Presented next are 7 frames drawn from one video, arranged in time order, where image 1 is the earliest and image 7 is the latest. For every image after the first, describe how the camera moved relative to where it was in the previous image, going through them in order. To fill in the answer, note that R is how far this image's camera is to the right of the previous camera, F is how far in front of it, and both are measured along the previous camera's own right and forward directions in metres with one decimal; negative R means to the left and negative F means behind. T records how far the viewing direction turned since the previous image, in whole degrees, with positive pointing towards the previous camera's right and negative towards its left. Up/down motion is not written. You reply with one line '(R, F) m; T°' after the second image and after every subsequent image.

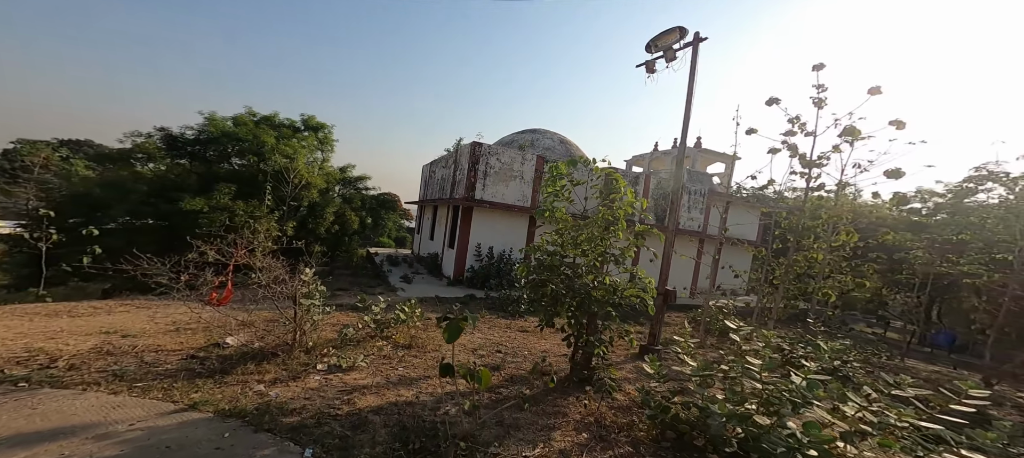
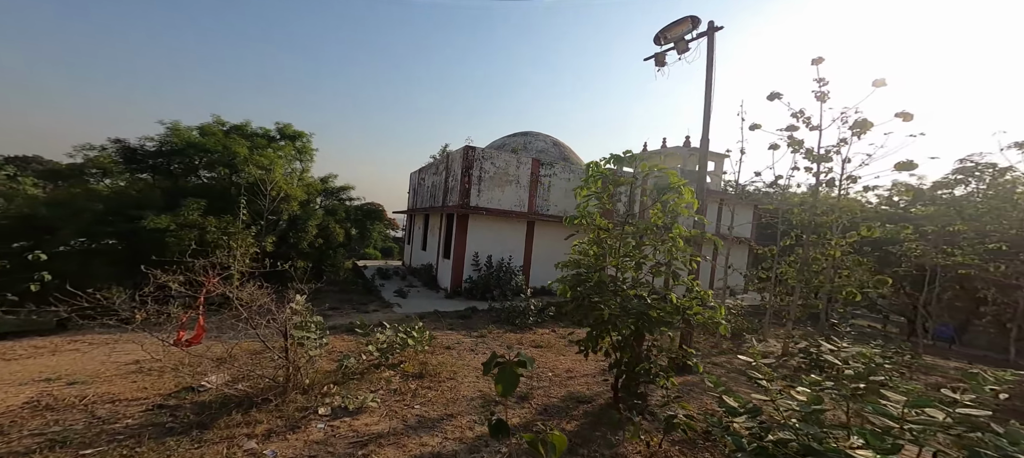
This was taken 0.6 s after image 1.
(-0.1, +0.1) m; +2°
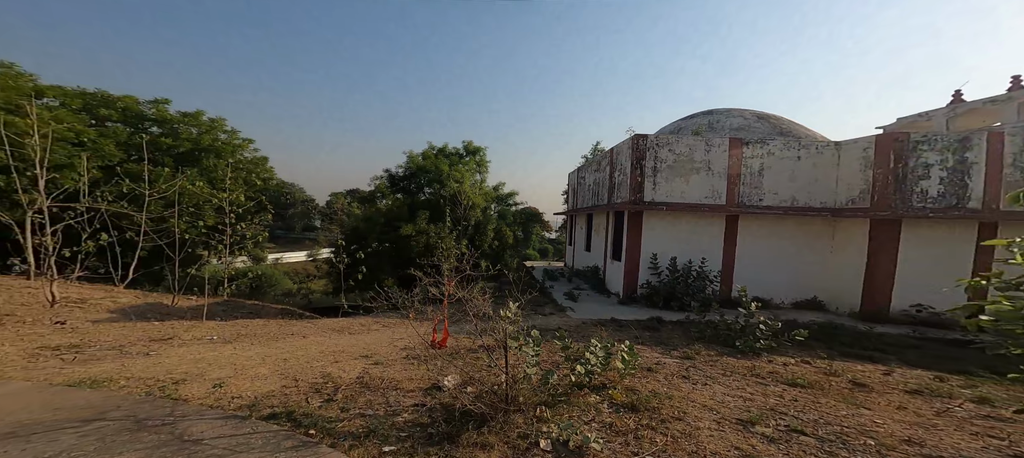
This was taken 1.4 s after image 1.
(-0.3, +0.2) m; -22°
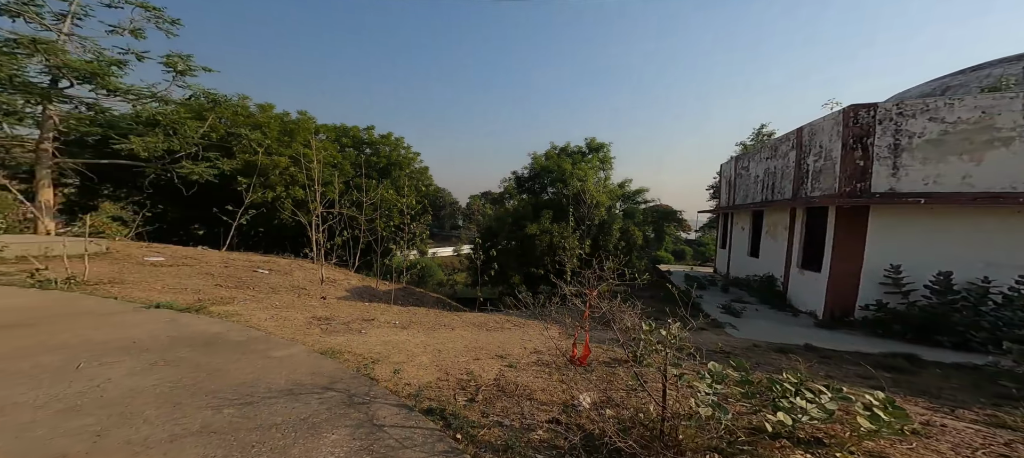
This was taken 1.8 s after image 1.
(-0.2, +0.3) m; -18°
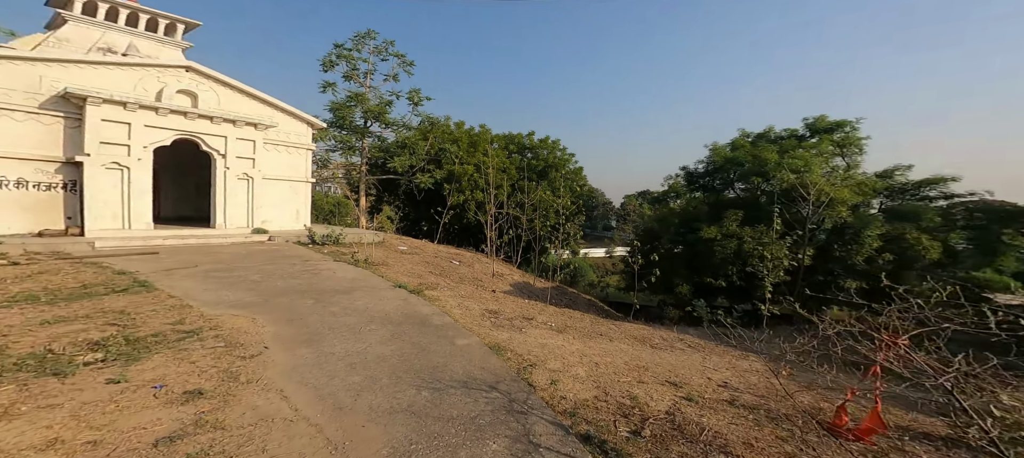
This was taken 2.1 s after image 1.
(-0.3, +0.7) m; -23°
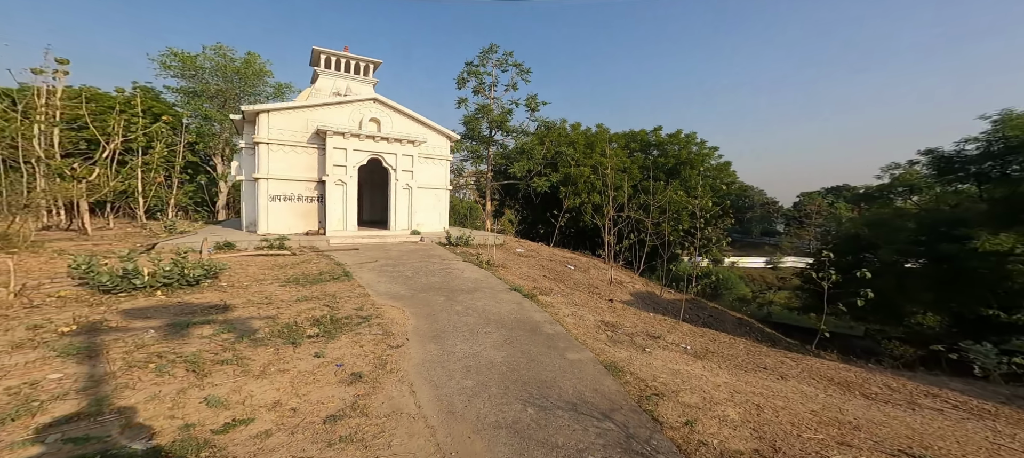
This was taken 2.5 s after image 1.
(+0.2, +0.6) m; -20°
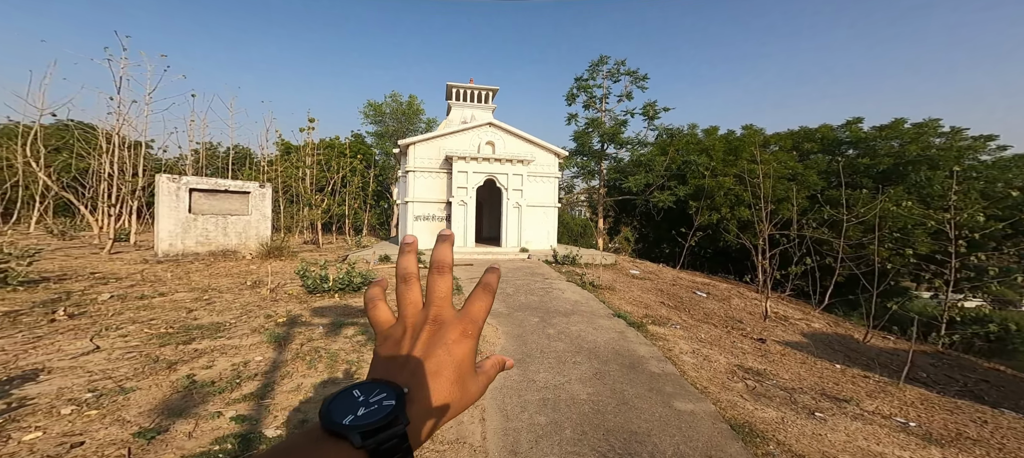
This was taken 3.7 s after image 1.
(+0.5, +0.5) m; -20°
